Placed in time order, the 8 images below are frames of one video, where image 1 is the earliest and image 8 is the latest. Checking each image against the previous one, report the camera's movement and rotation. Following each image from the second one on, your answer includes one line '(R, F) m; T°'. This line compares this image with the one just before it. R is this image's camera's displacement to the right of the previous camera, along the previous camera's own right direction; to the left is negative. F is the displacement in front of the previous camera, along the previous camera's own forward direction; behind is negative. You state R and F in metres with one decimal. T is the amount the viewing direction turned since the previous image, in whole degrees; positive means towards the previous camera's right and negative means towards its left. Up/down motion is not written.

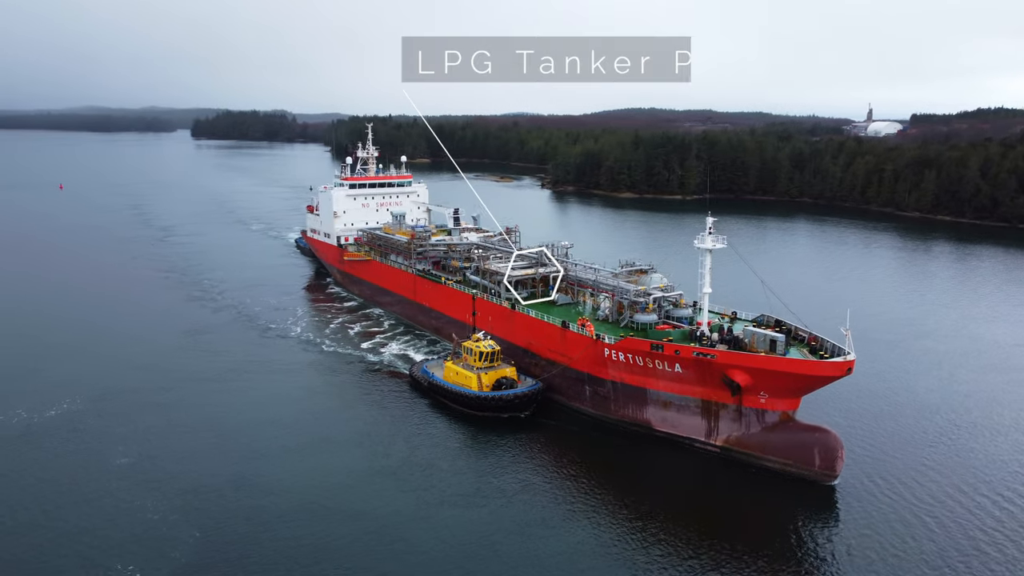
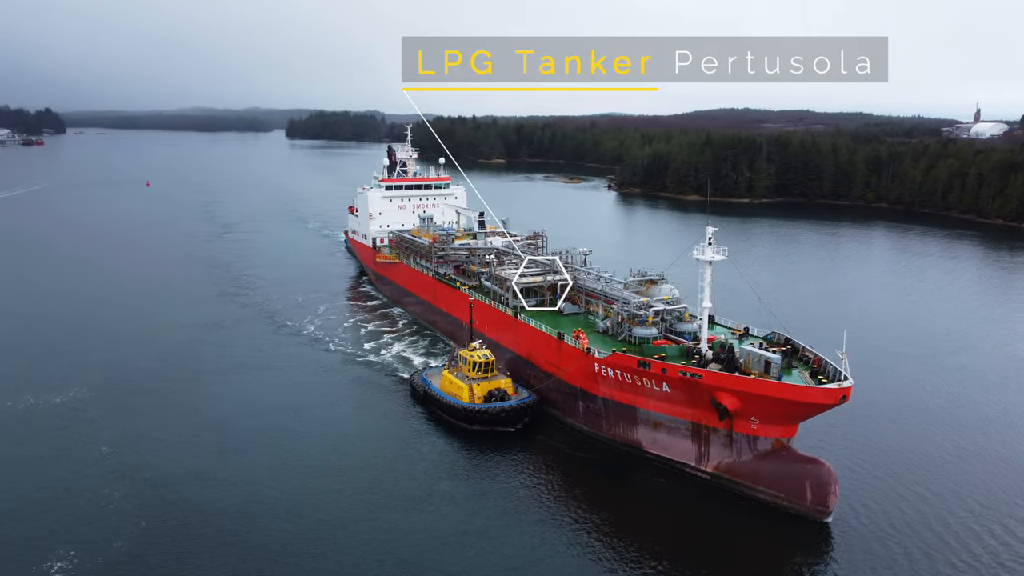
(+2.3, +0.9) m; -6°
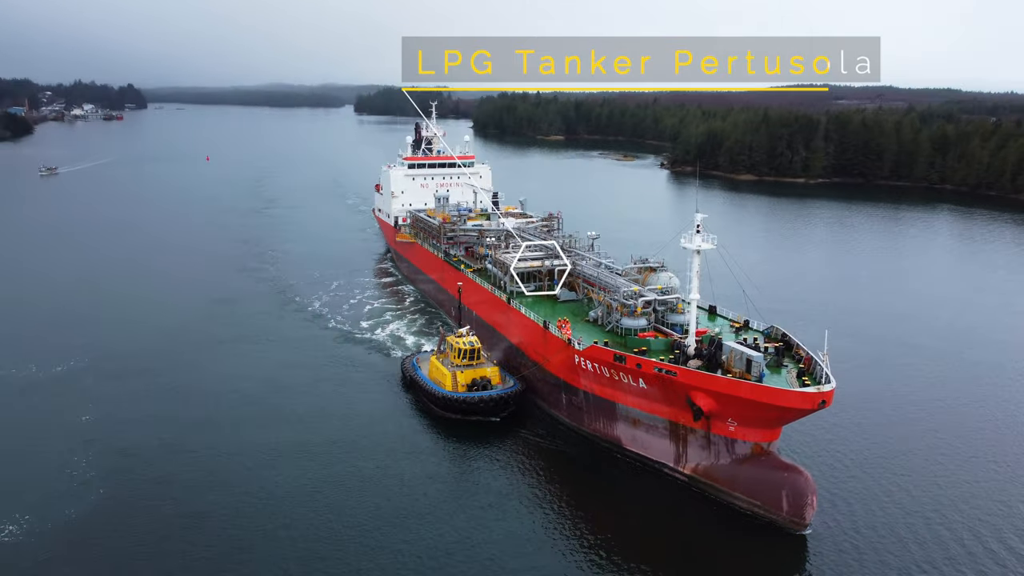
(+2.0, +0.9) m; -5°
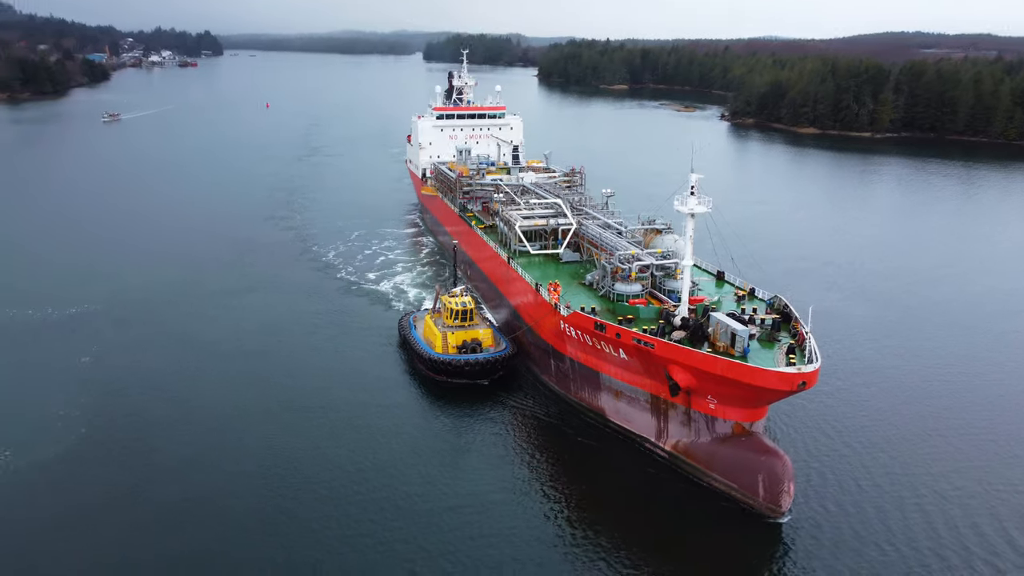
(+1.8, +0.9) m; -5°
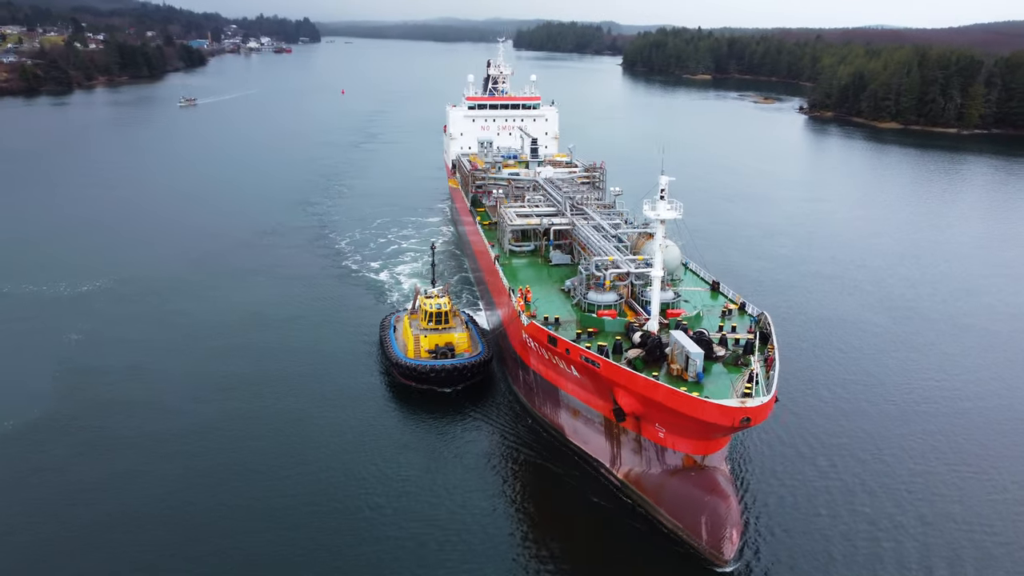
(+2.5, +1.3) m; -6°
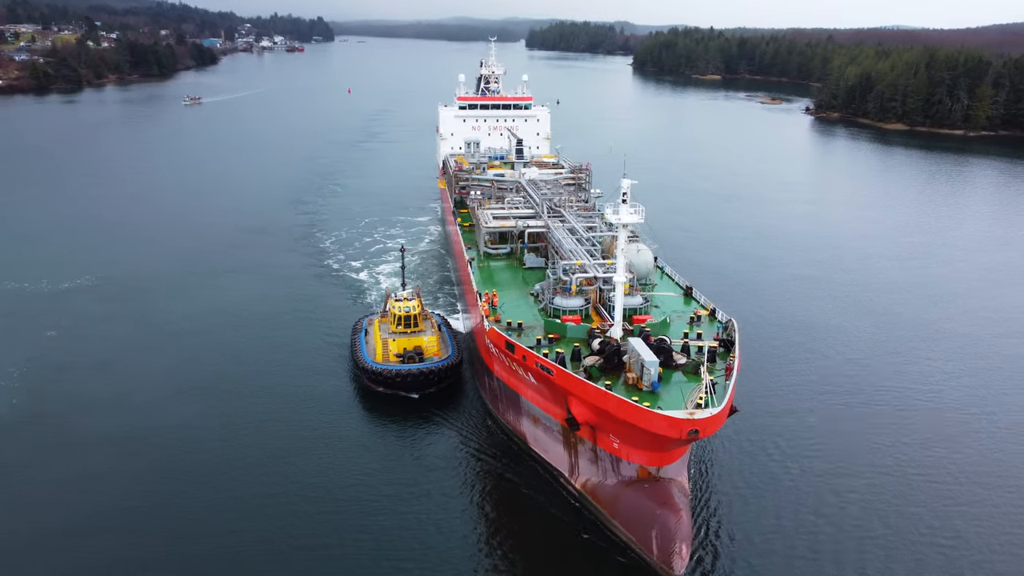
(+1.0, +0.3) m; -1°
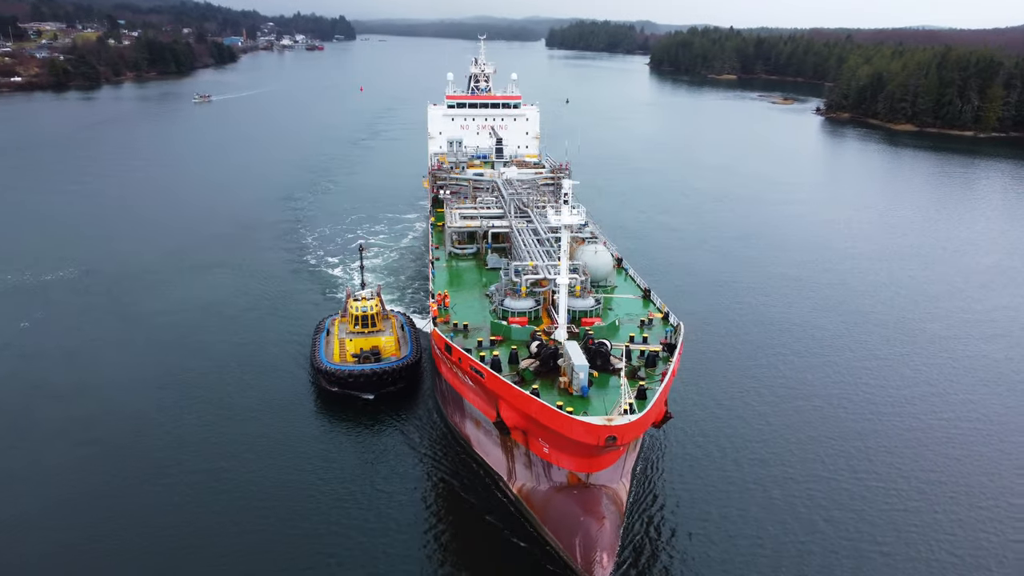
(+1.4, +0.2) m; -1°
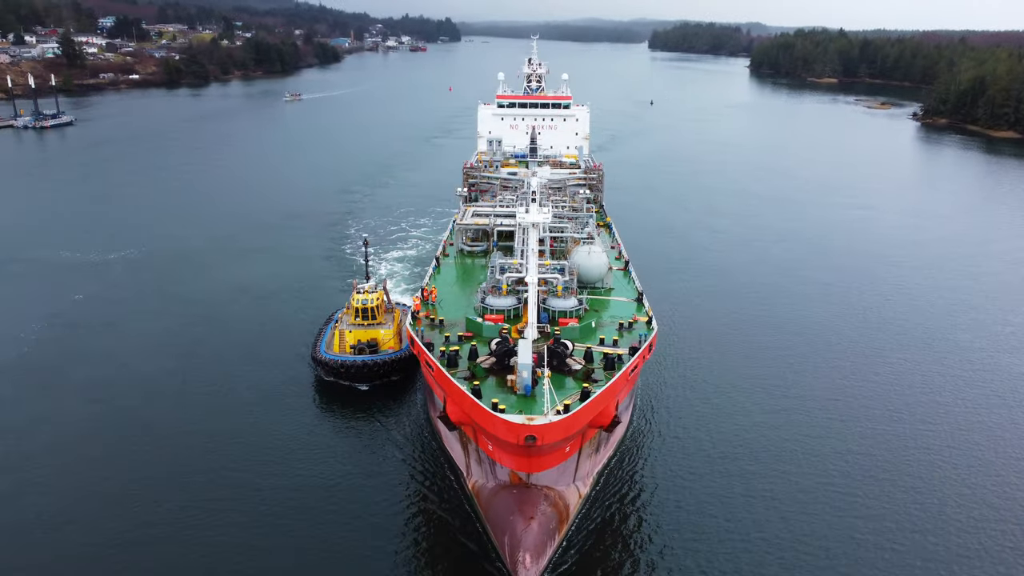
(+2.3, +0.1) m; -7°
